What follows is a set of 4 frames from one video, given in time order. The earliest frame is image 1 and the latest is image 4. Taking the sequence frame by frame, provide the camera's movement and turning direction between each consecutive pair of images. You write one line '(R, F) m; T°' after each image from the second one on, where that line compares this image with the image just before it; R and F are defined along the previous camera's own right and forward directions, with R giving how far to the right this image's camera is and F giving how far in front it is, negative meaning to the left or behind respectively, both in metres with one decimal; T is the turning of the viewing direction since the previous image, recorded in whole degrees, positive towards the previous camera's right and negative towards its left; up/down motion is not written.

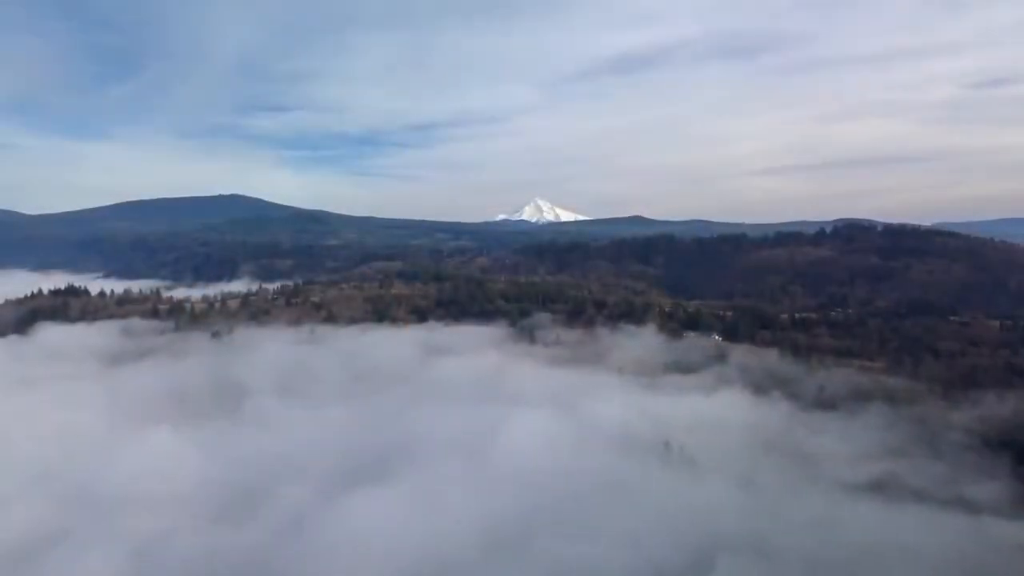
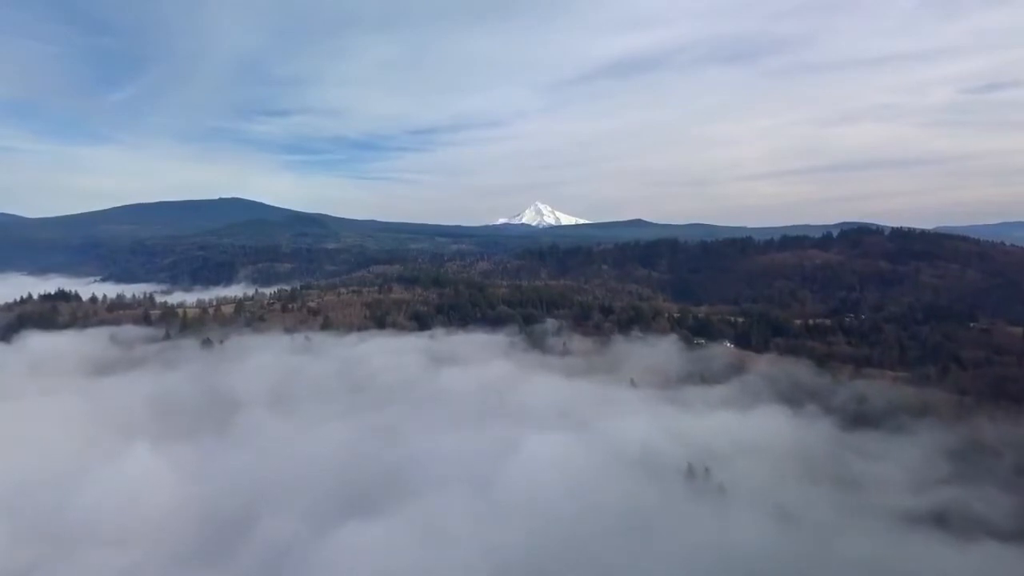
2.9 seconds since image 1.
(-0.2, +1.2) m; 0°
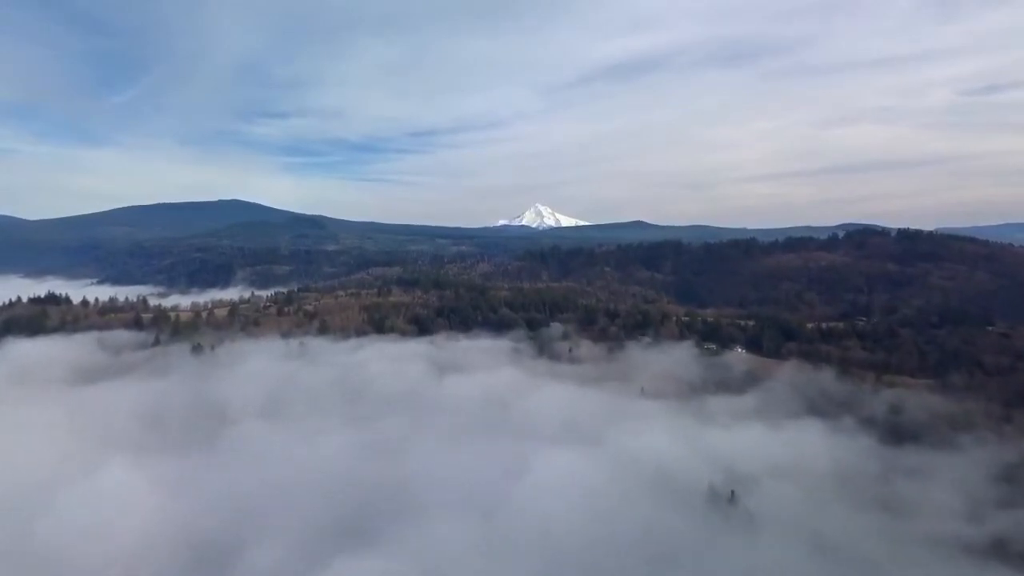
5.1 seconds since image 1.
(-0.1, +1.1) m; 0°
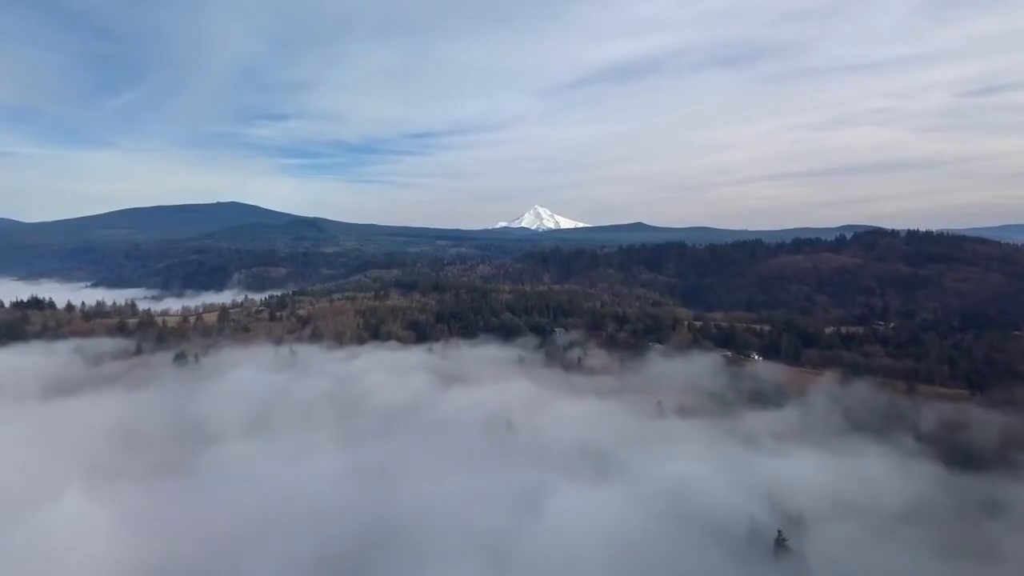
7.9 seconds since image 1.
(-0.2, +1.6) m; 0°
